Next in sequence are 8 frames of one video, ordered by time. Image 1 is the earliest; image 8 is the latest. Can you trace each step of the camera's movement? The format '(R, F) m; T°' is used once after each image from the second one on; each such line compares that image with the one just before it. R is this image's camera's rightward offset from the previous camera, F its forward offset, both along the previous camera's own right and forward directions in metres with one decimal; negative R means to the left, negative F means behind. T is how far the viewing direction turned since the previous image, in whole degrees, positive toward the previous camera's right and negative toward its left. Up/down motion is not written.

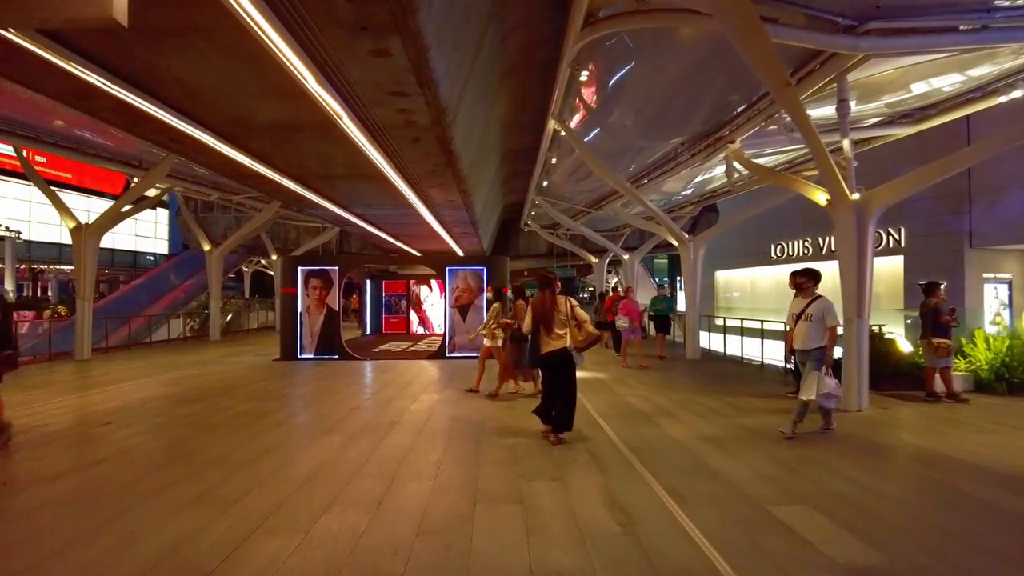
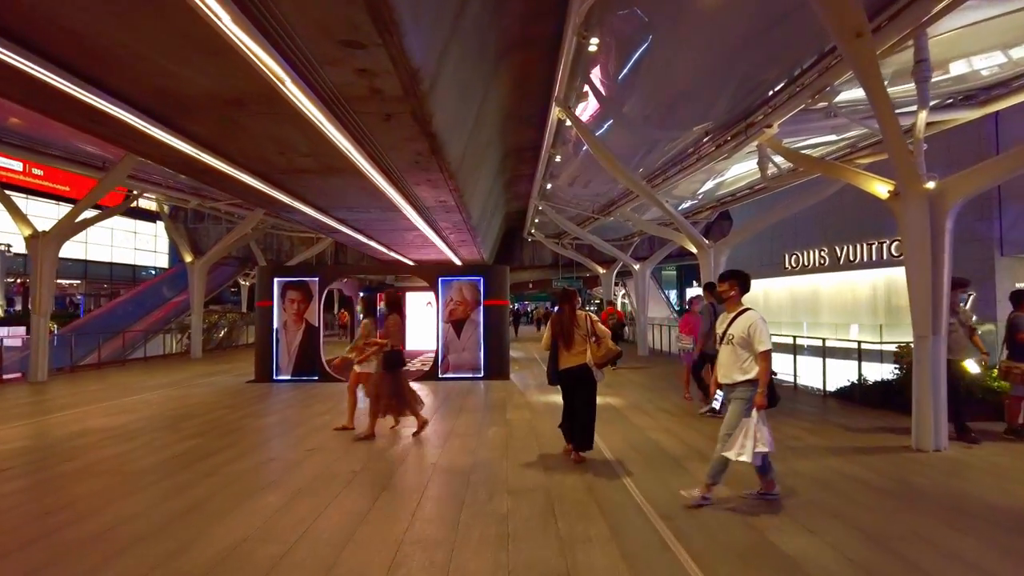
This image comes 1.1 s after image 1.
(+0.1, +1.8) m; 0°
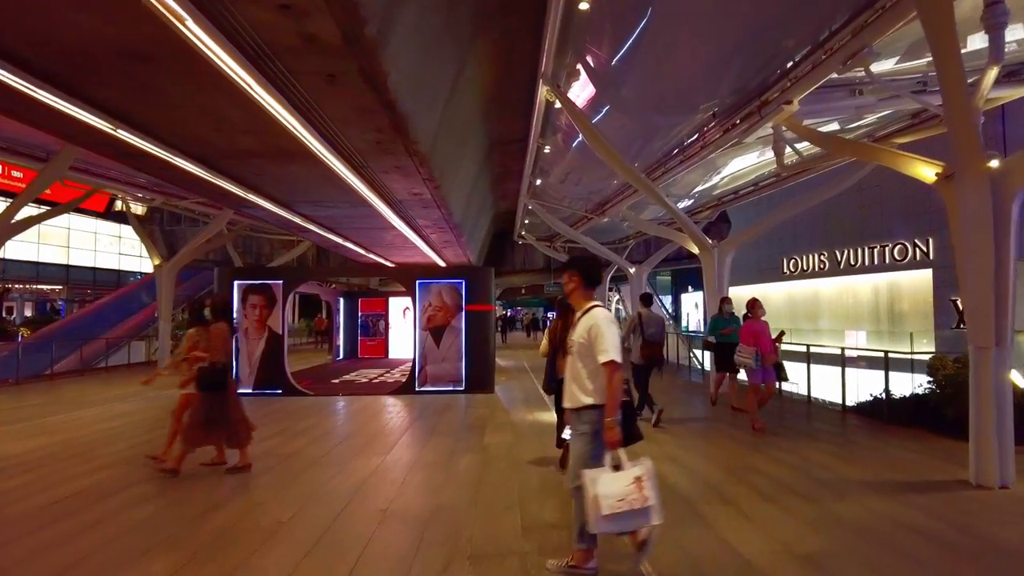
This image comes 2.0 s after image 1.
(+0.2, +1.4) m; +1°
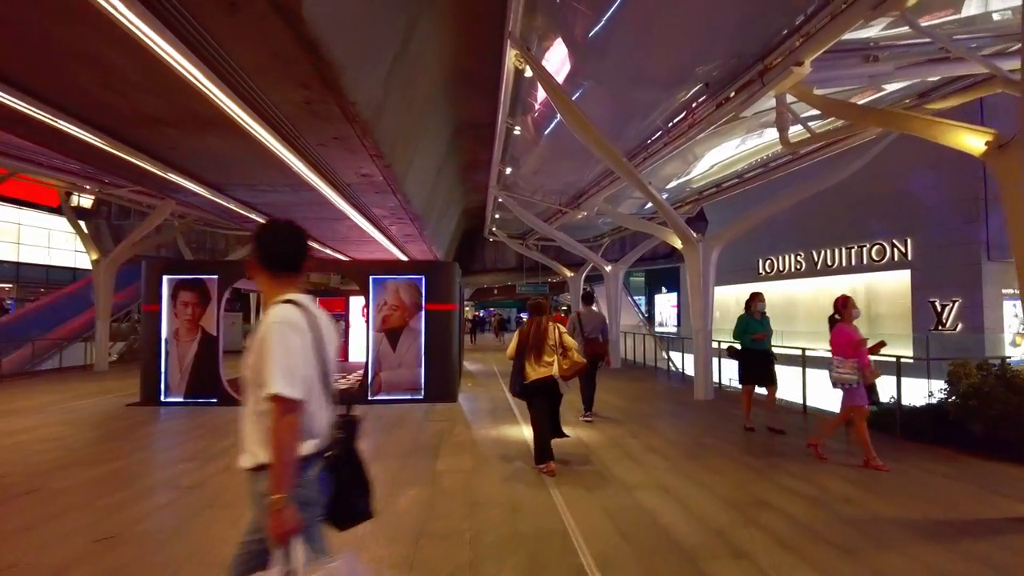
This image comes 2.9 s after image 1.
(+0.2, +1.5) m; +2°
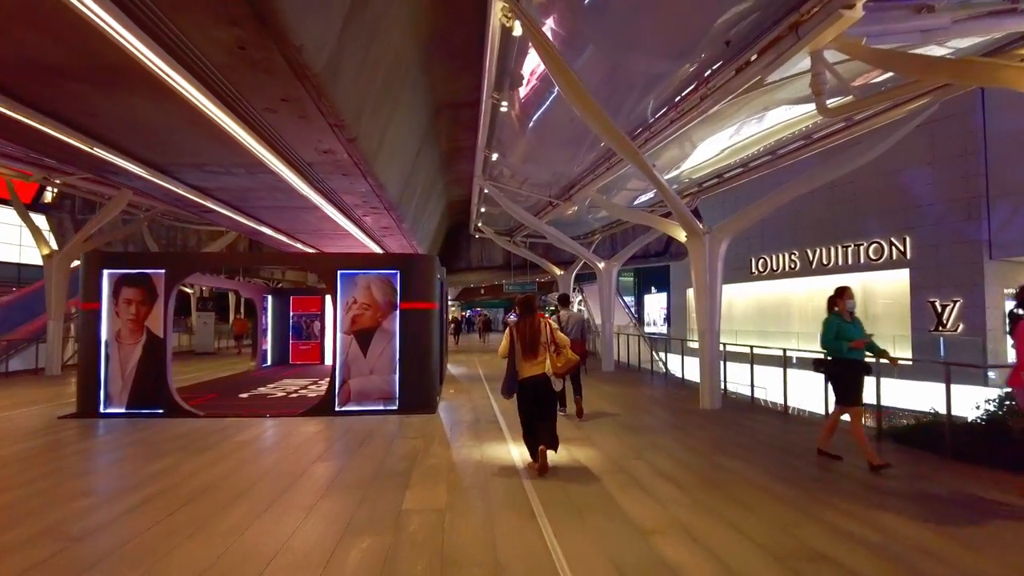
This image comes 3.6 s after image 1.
(0.0, +1.4) m; +1°
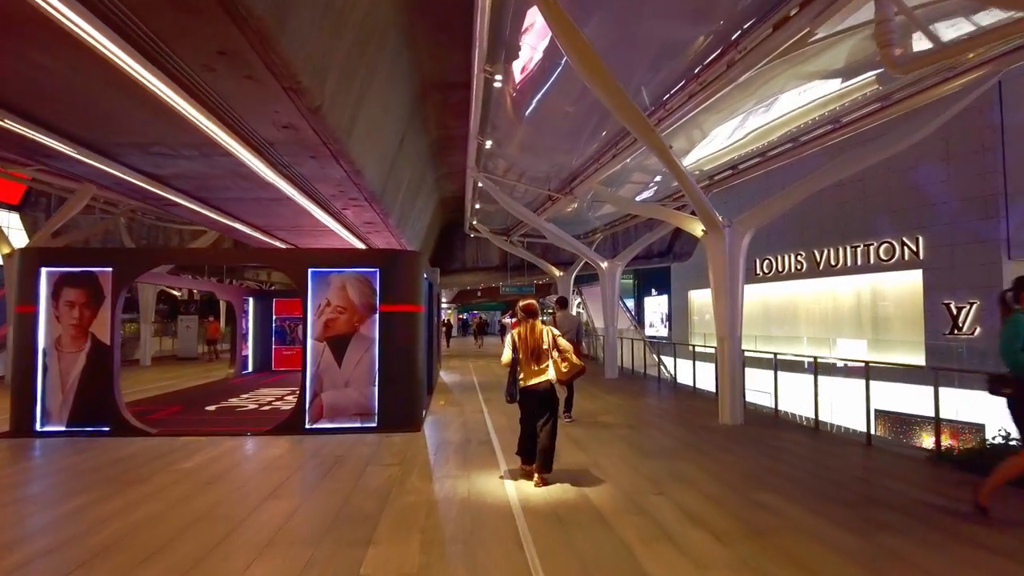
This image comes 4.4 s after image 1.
(0.0, +1.4) m; 0°
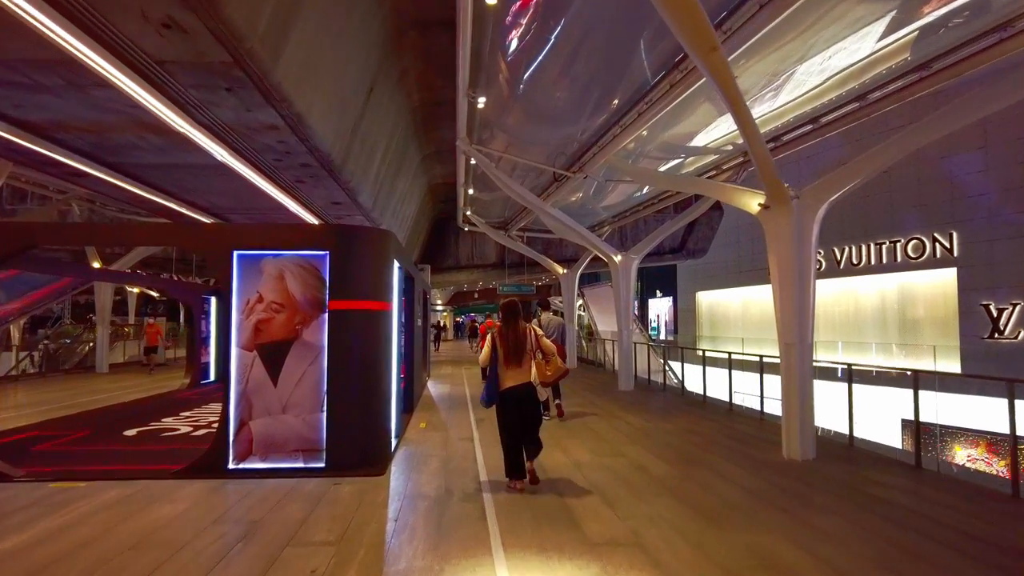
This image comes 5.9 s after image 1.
(0.0, +2.6) m; 0°
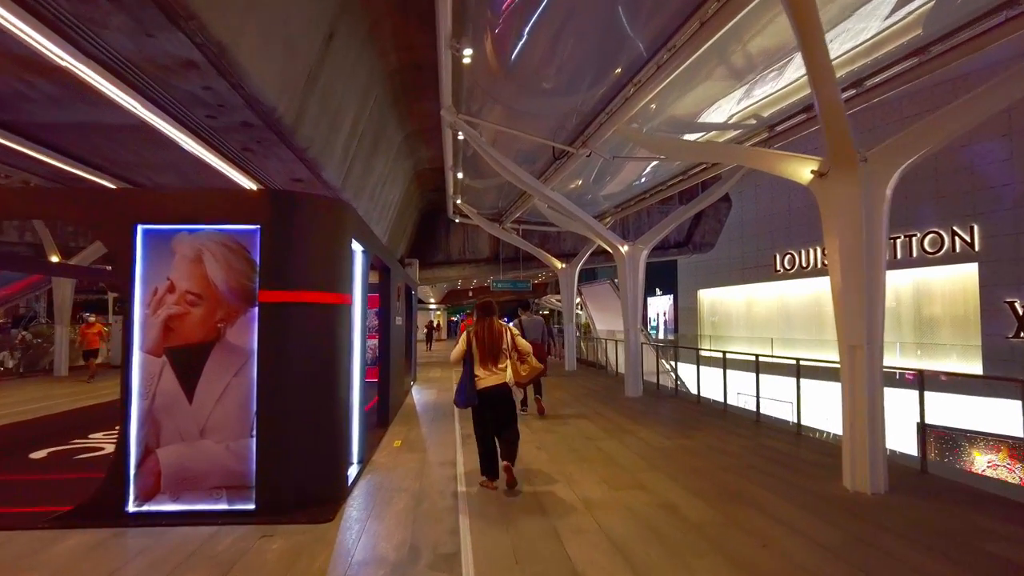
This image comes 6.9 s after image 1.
(0.0, +1.7) m; 0°
